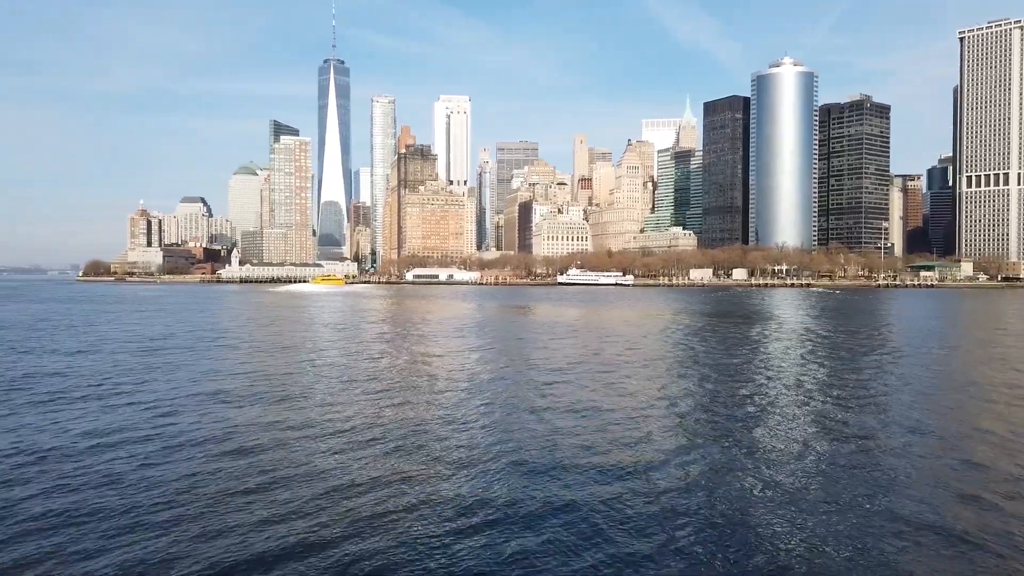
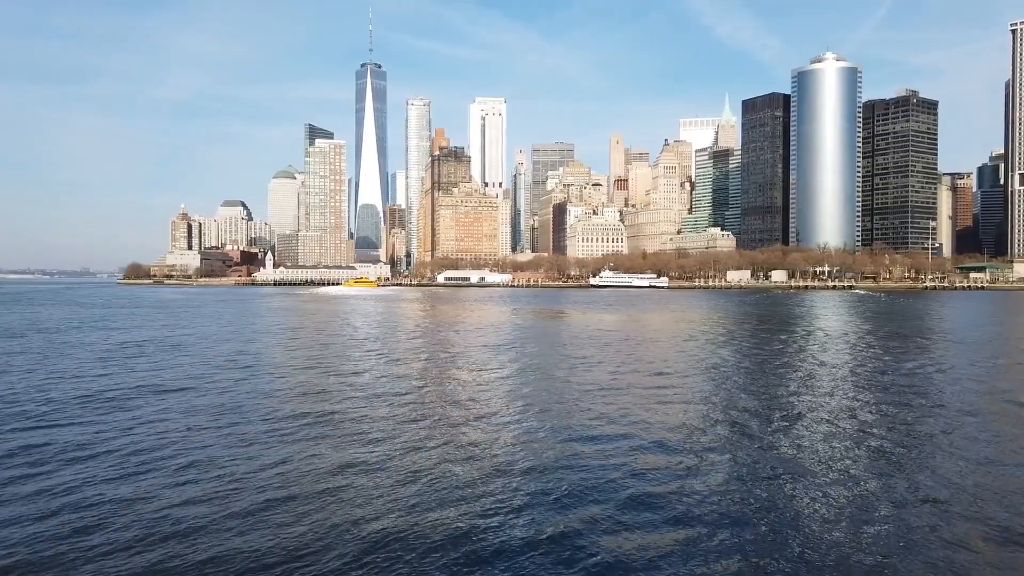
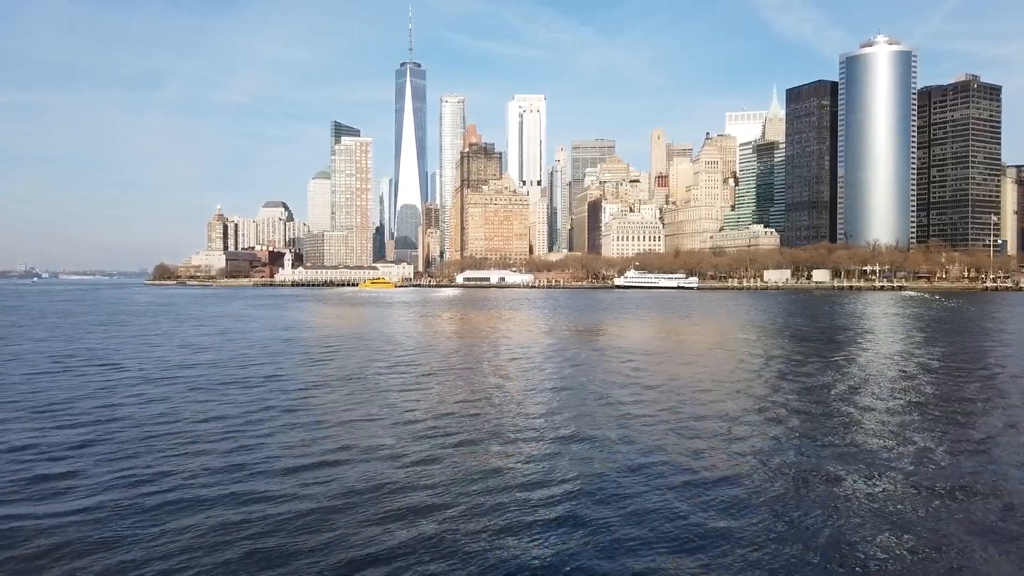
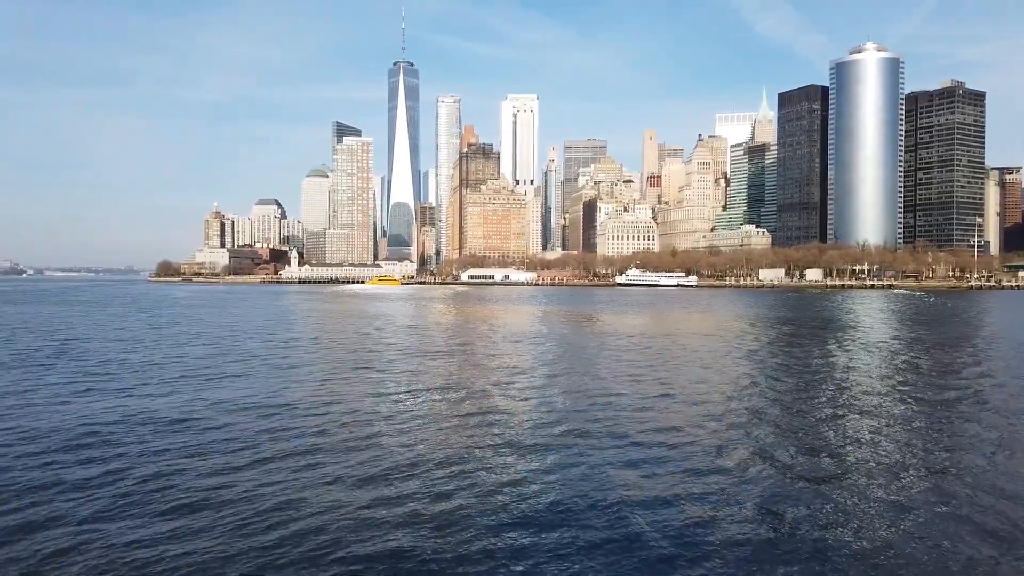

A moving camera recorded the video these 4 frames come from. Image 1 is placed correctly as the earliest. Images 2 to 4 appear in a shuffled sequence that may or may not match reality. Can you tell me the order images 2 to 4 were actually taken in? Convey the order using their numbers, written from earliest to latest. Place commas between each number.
2, 4, 3
